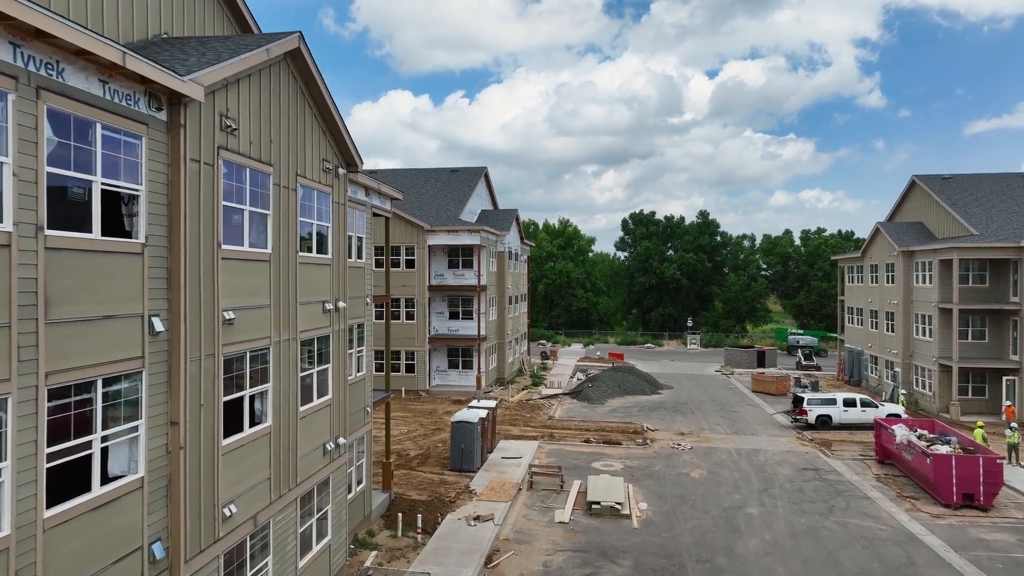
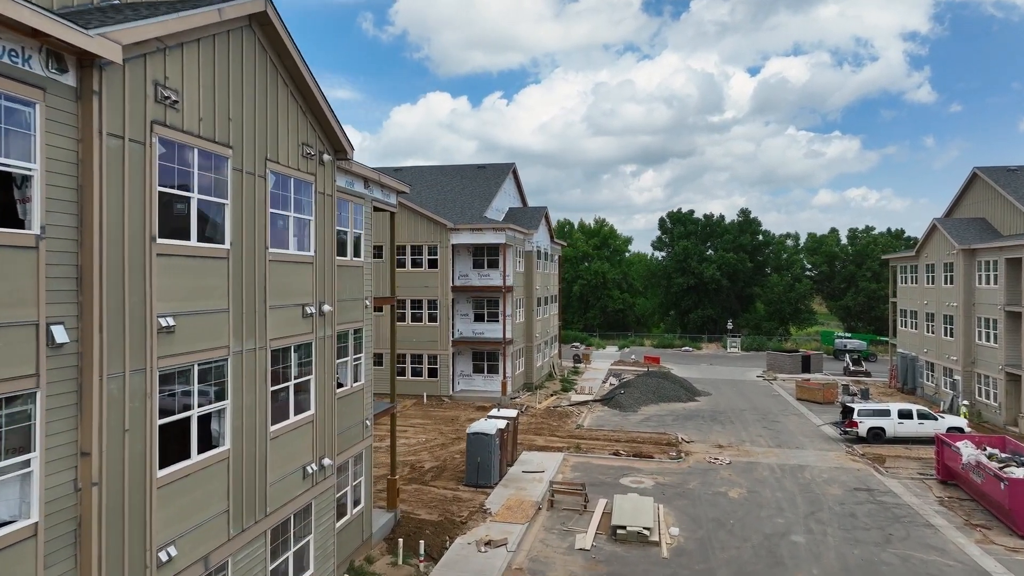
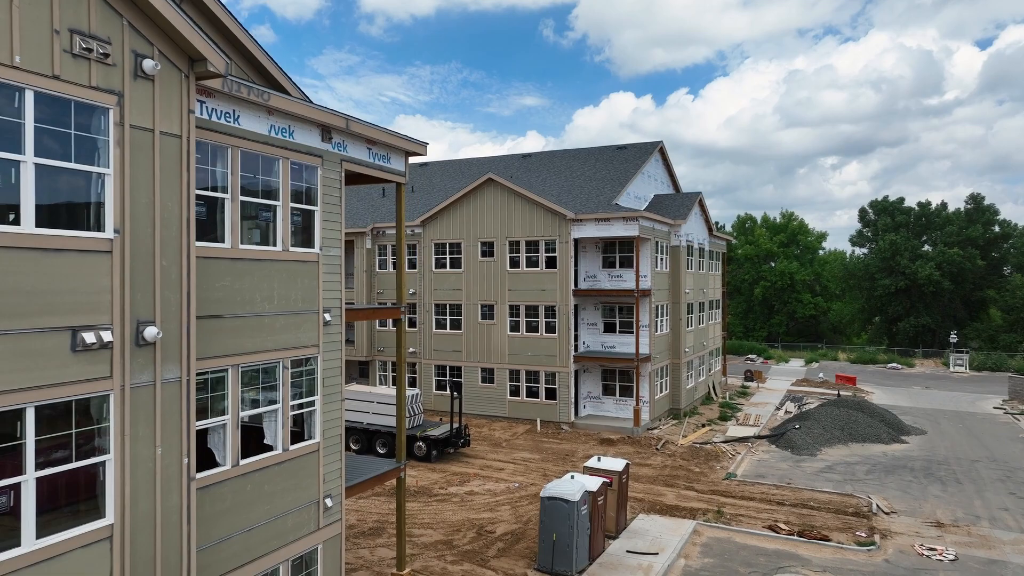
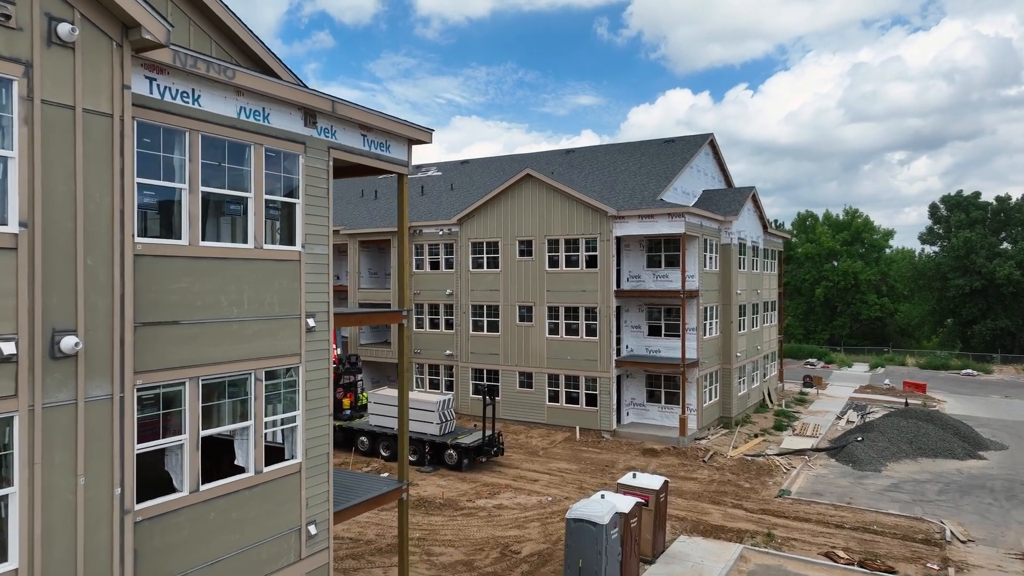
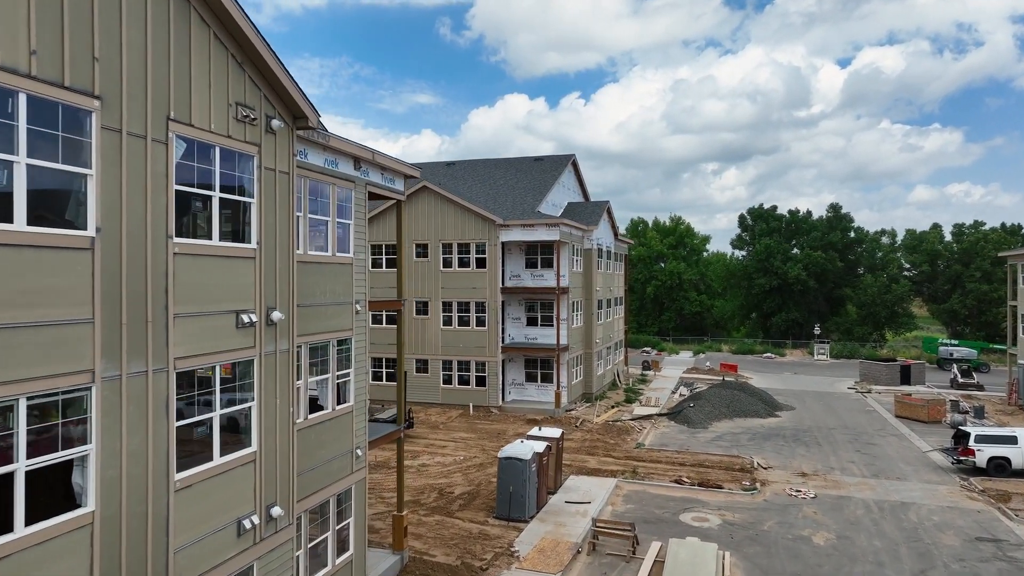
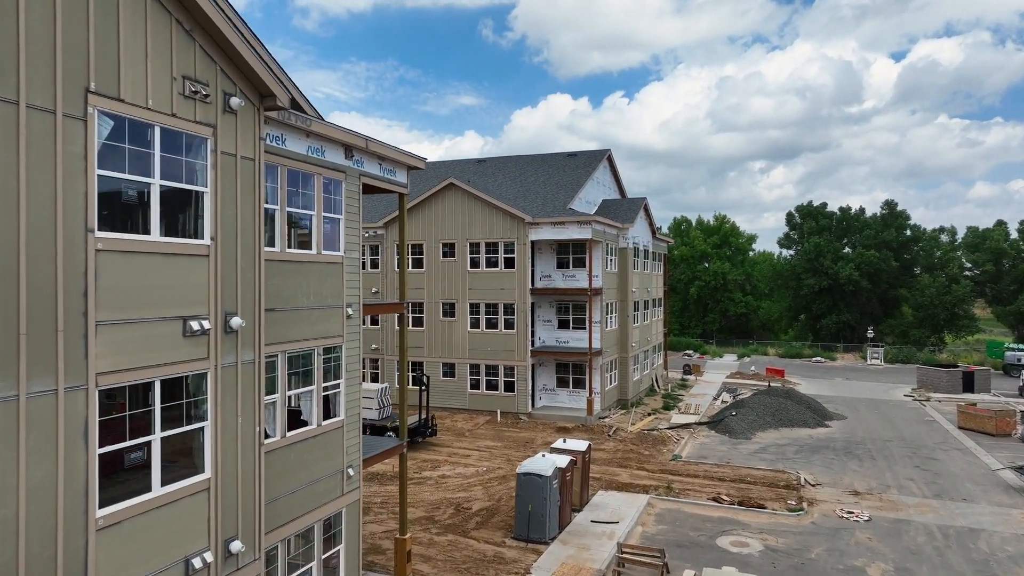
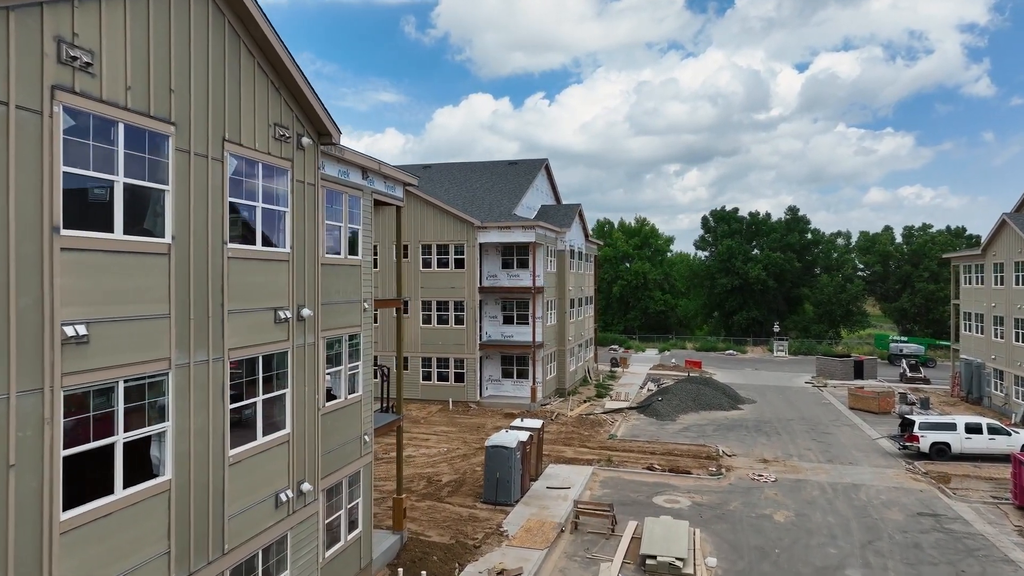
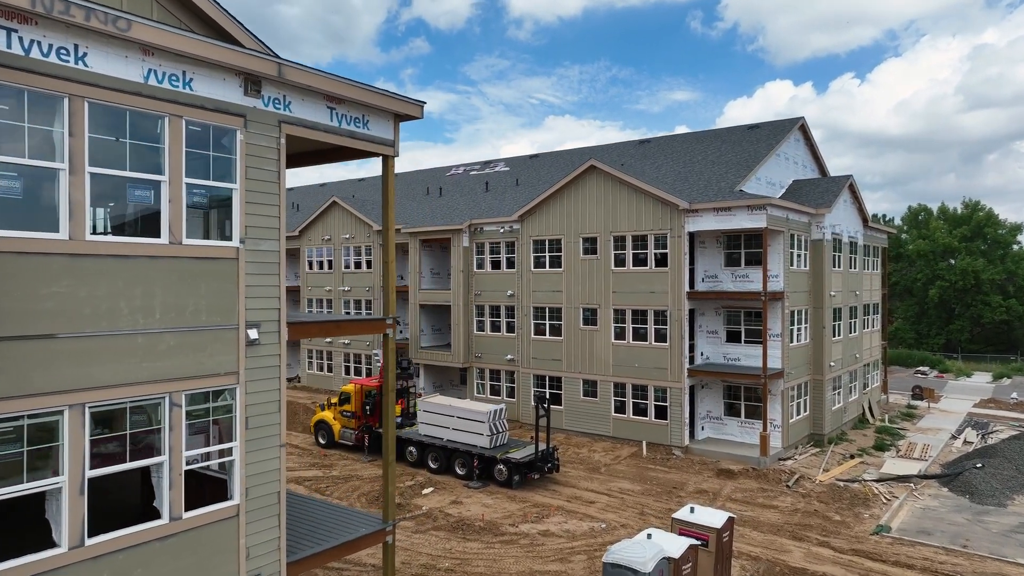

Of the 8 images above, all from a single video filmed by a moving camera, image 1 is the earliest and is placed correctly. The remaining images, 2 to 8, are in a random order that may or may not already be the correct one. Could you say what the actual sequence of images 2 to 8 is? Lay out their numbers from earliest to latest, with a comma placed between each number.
2, 7, 5, 6, 3, 4, 8
